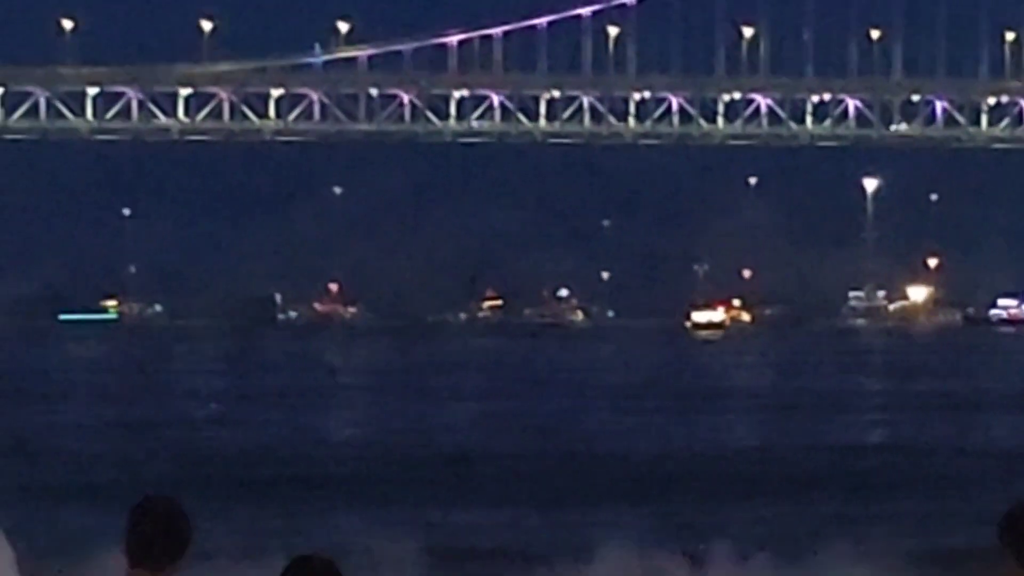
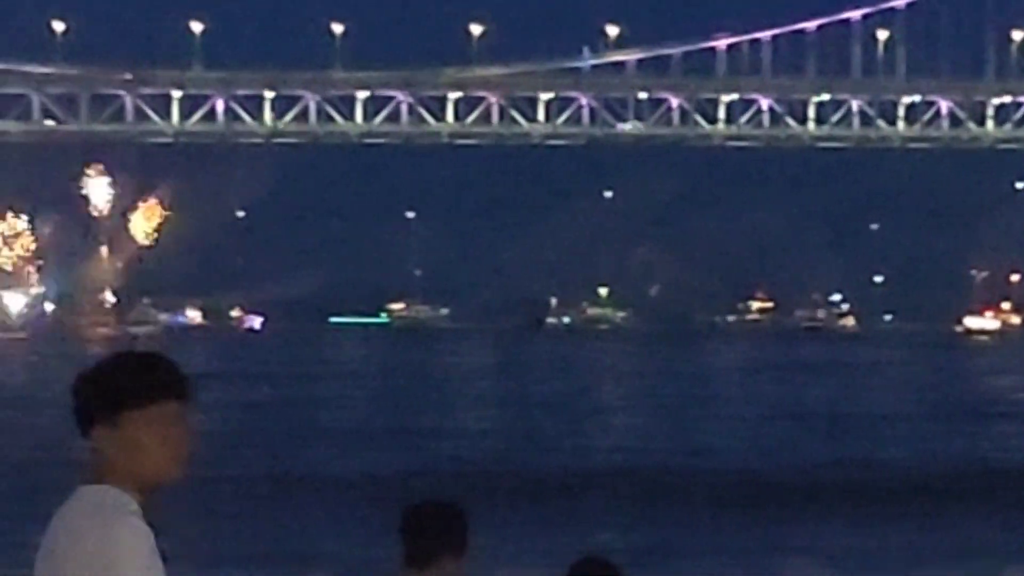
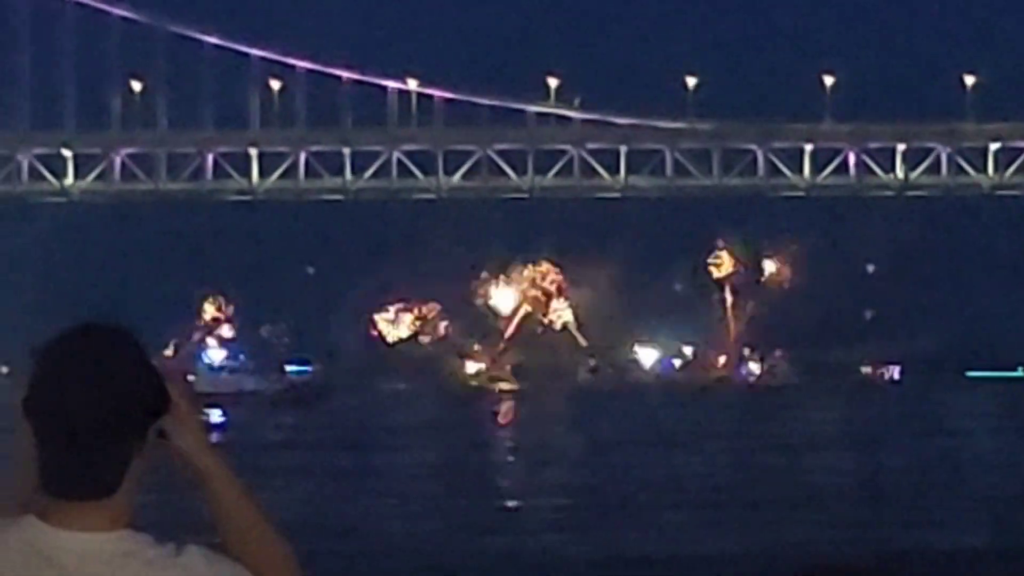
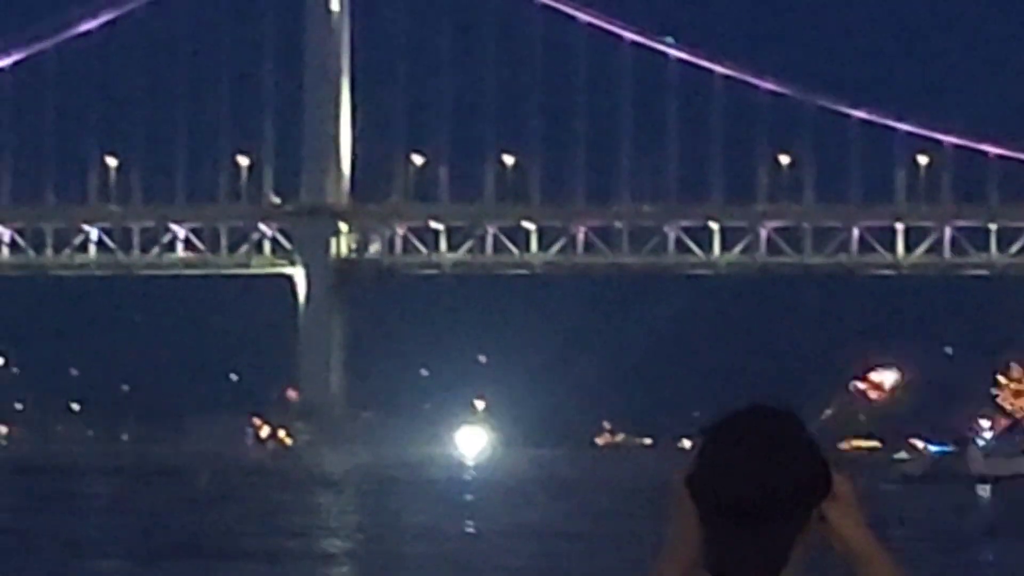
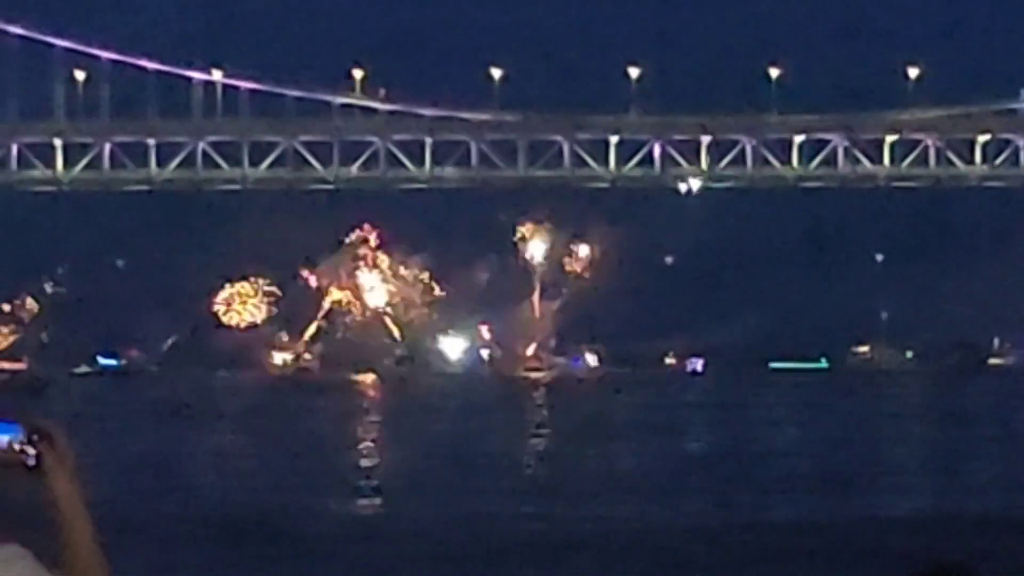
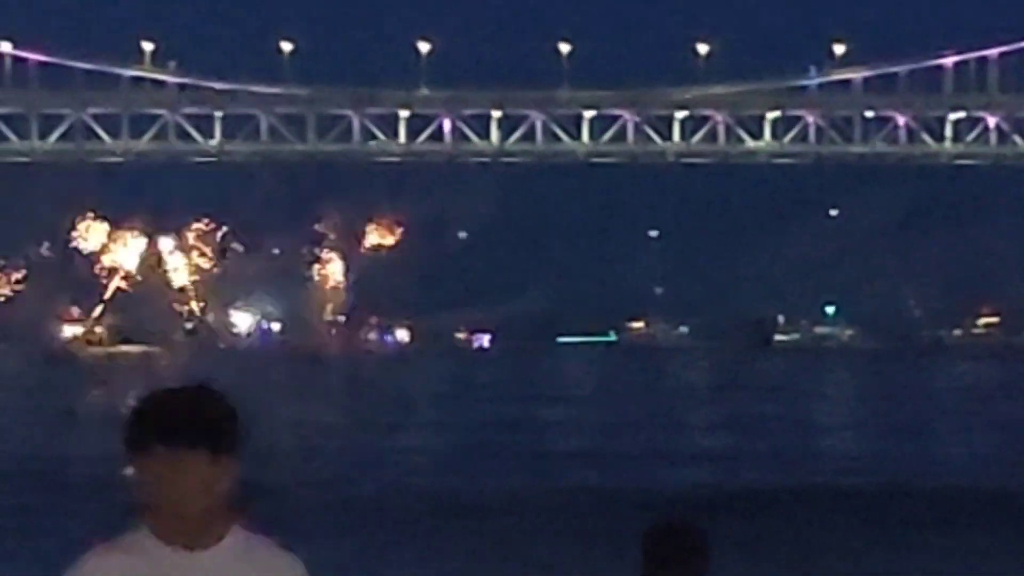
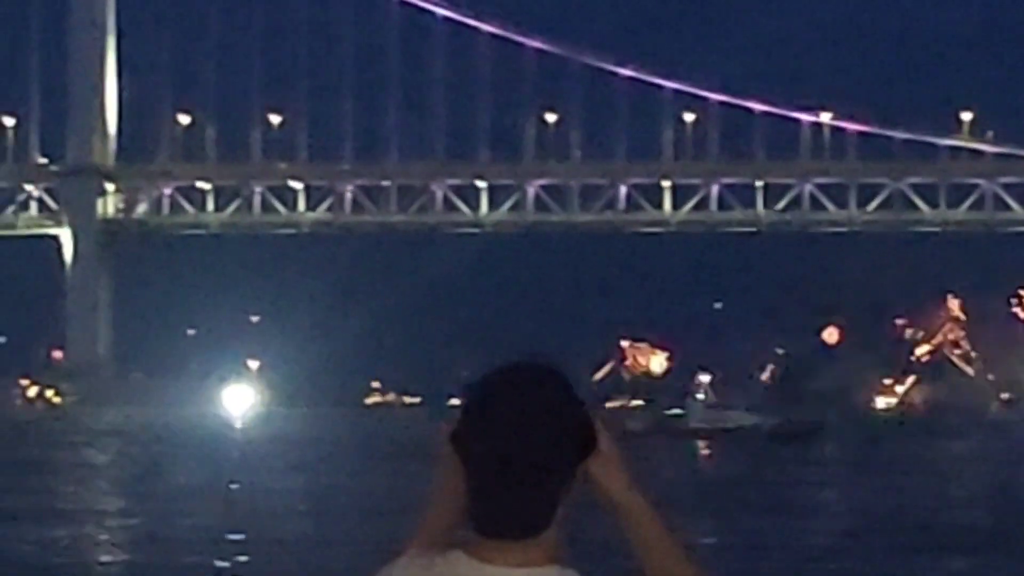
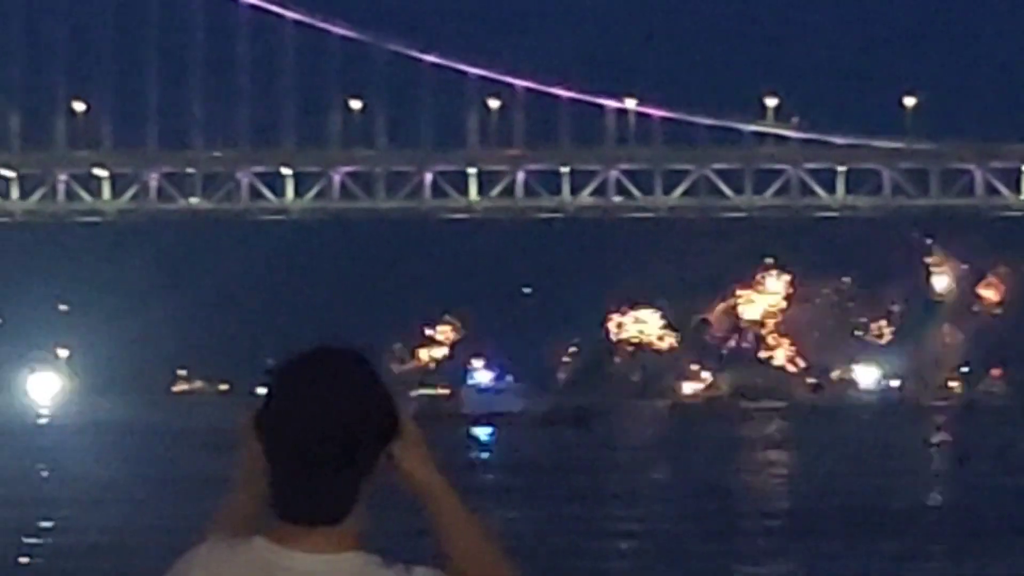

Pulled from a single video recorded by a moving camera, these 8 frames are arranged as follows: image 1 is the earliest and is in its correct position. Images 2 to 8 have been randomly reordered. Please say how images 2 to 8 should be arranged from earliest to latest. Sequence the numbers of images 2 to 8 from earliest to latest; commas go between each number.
2, 6, 5, 3, 8, 7, 4
